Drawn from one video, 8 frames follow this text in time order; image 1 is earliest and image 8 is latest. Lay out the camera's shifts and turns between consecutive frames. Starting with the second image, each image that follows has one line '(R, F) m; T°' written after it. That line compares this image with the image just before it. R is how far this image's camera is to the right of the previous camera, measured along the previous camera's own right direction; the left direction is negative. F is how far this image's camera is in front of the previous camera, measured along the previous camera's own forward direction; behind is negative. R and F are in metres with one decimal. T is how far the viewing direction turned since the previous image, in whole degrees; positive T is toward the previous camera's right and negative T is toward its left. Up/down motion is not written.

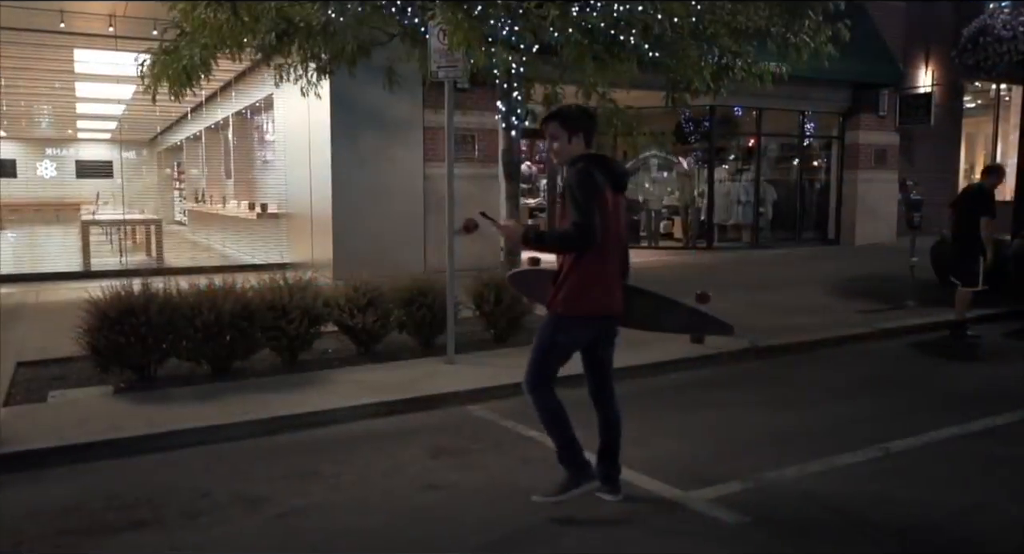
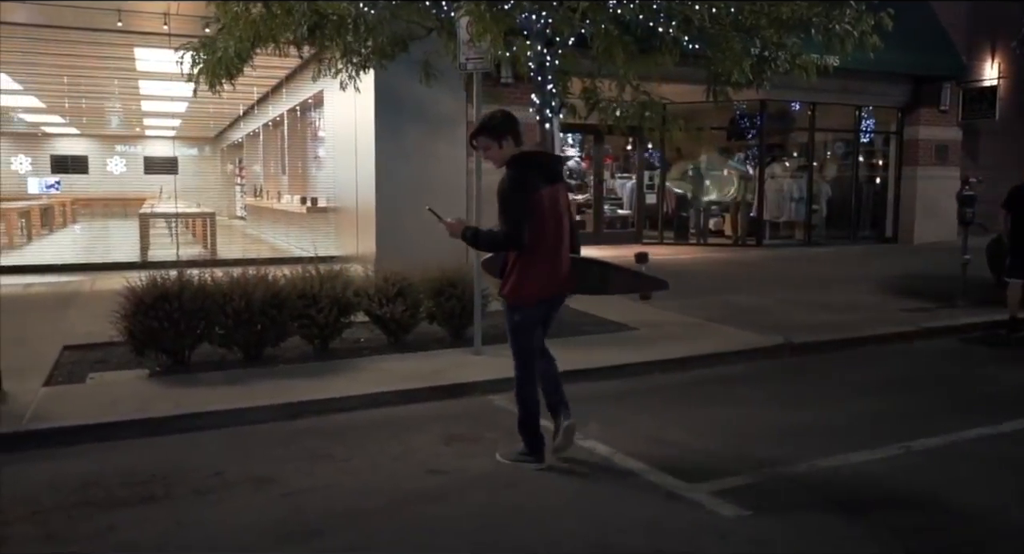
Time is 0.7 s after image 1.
(+0.3, 0.0) m; -4°
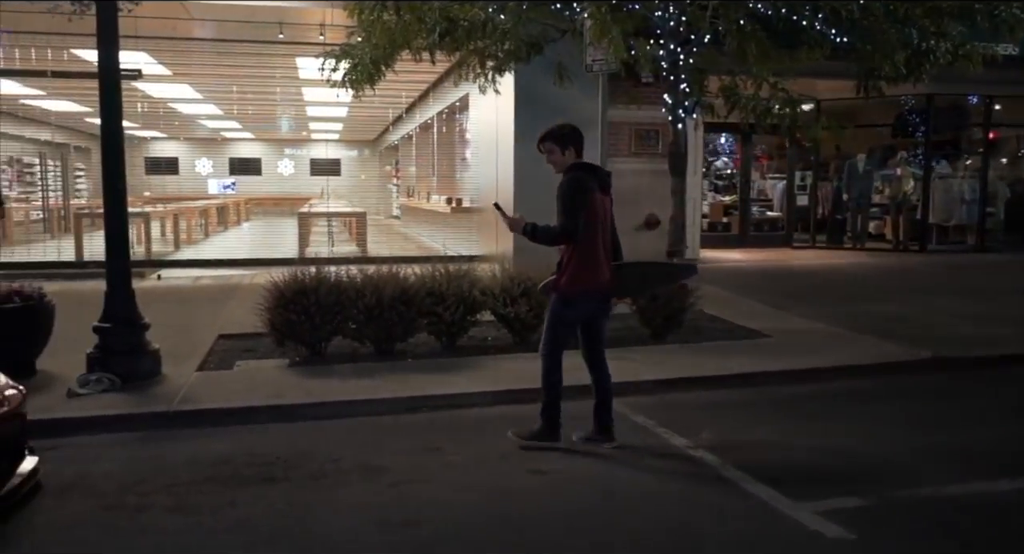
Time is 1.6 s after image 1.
(+0.3, 0.0) m; -10°
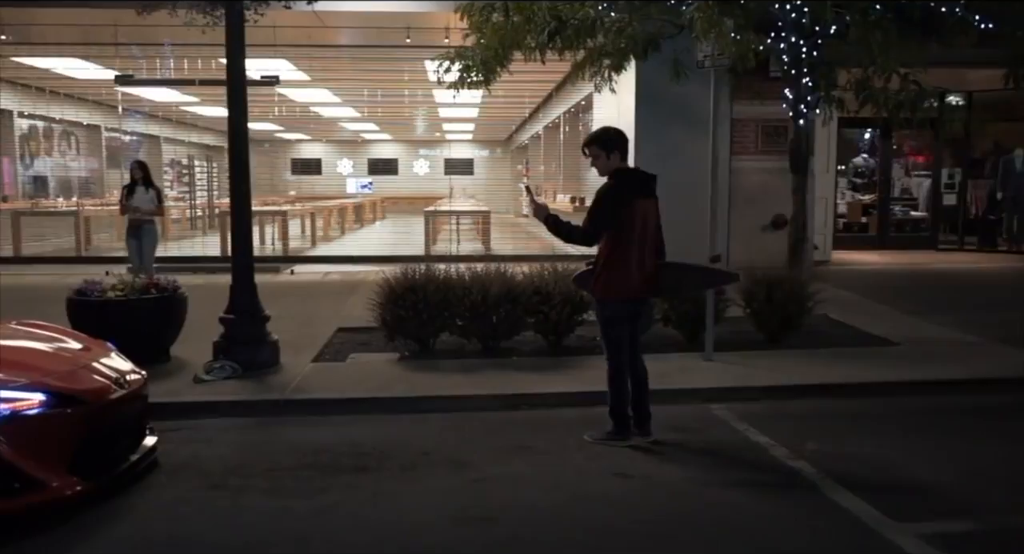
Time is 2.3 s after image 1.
(+0.3, 0.0) m; -9°
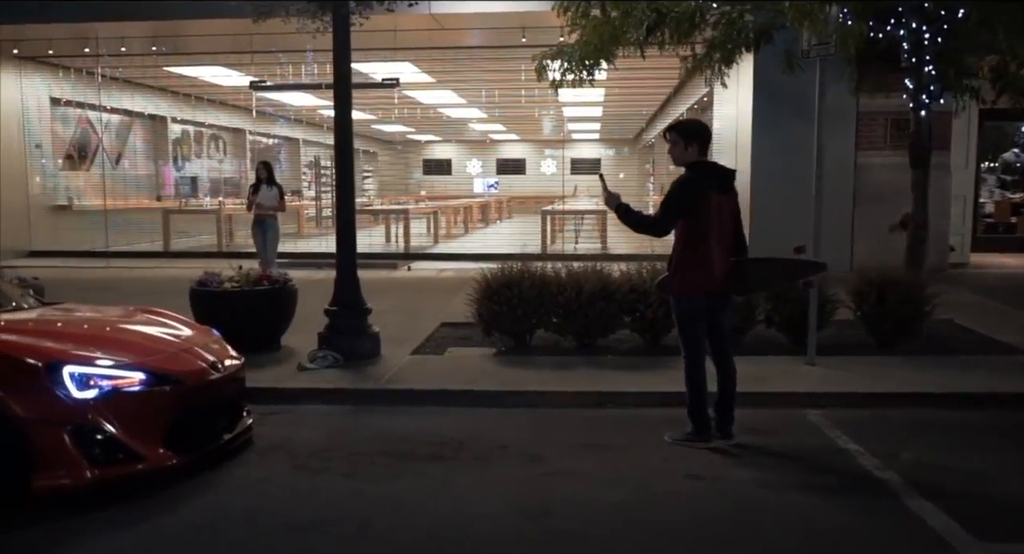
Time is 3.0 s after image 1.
(+0.4, 0.0) m; -9°
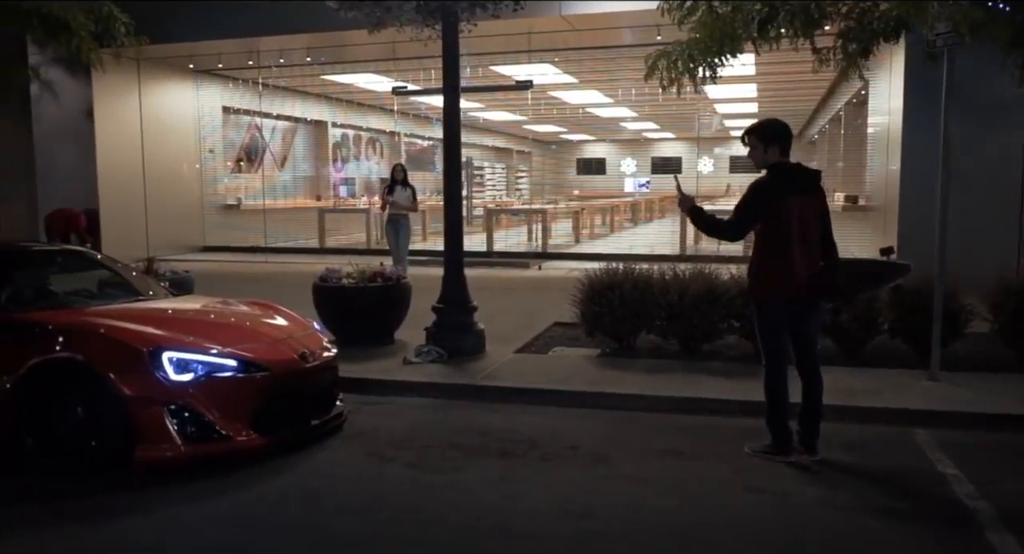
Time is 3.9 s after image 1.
(+0.6, 0.0) m; -11°
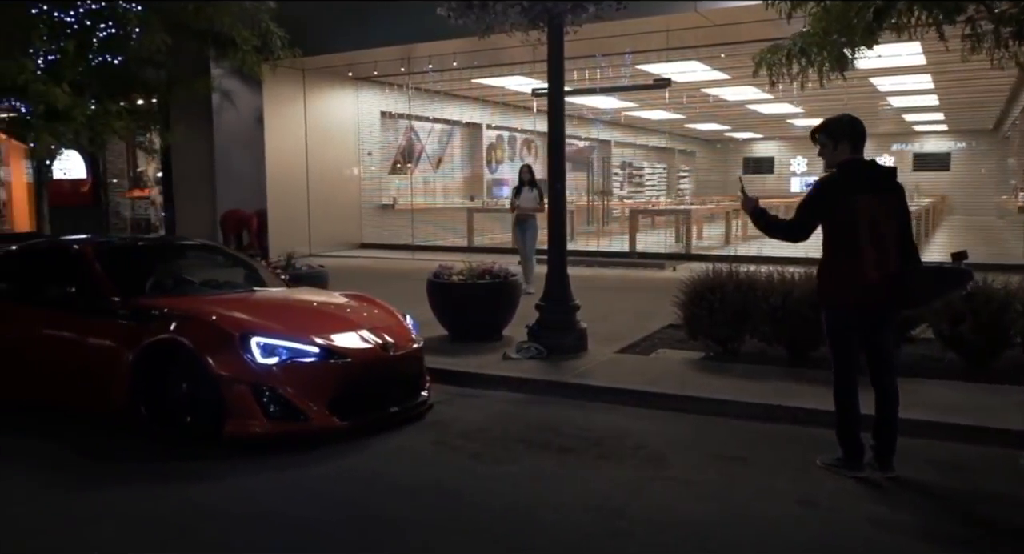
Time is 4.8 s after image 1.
(+0.7, -0.1) m; -12°
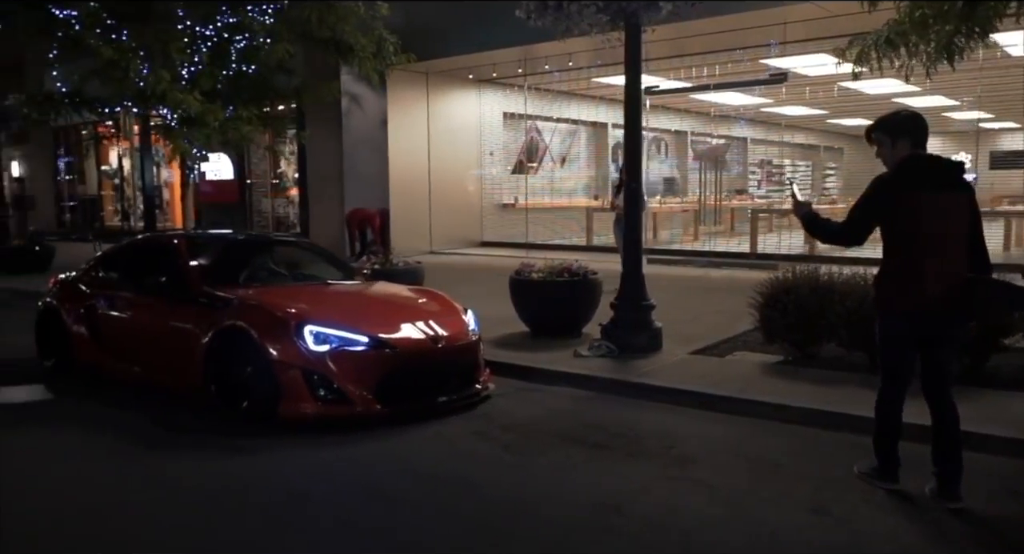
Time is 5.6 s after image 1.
(+0.8, -0.1) m; -10°
